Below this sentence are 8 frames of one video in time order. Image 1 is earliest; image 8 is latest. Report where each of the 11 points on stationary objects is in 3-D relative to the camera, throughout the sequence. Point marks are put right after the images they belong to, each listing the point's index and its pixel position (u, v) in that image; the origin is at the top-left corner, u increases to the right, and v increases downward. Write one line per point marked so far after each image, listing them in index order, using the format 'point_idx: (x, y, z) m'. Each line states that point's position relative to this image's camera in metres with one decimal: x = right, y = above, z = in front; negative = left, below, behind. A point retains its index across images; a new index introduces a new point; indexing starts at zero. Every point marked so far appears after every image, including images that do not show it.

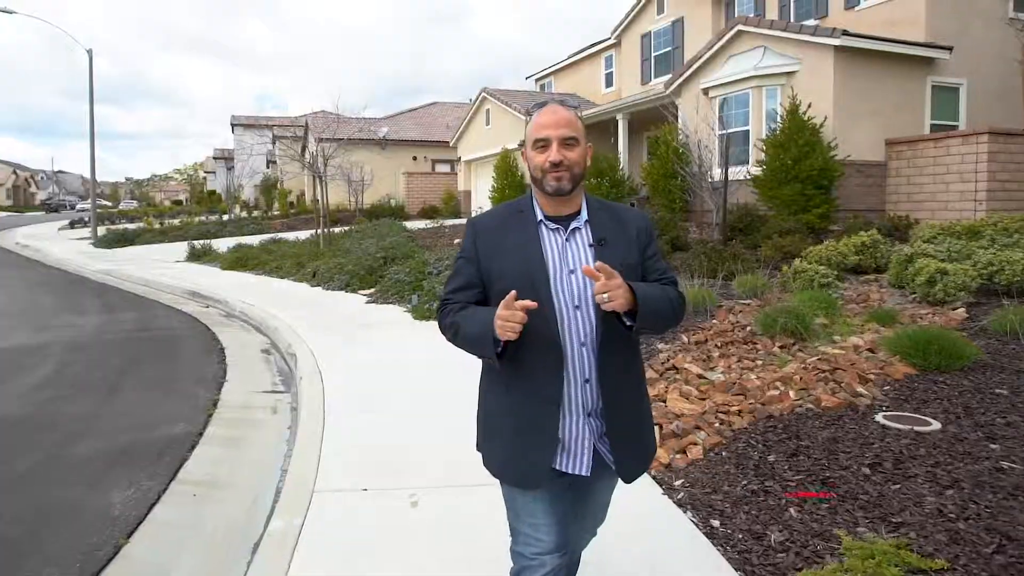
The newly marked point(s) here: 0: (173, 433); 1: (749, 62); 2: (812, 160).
0: (-2.8, -1.2, +5.7) m
1: (+4.8, +4.6, +13.6) m
2: (+5.0, +2.1, +11.3) m
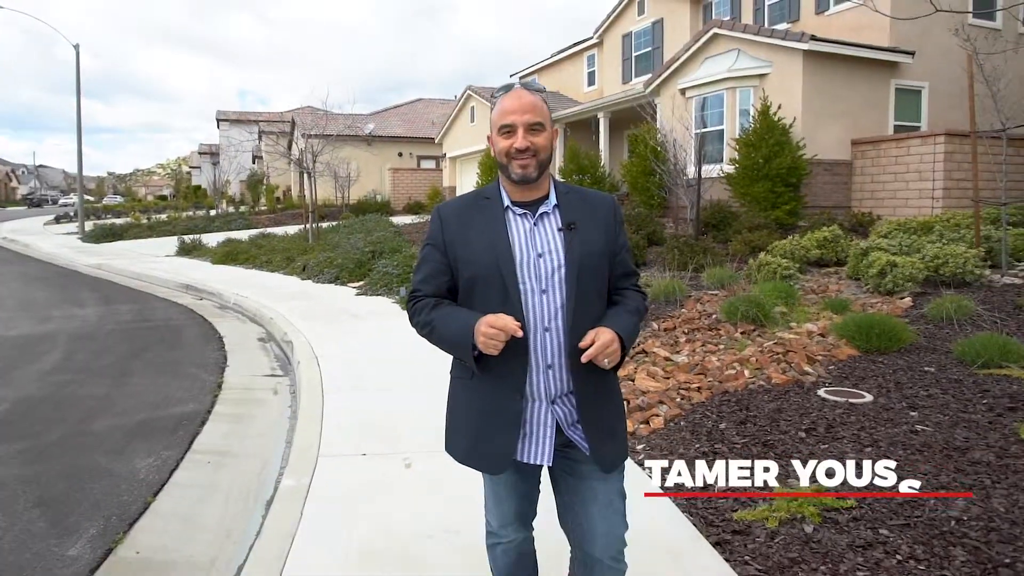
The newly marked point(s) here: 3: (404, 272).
0: (-2.9, -1.1, +6.1) m
1: (+4.4, +4.7, +14.3) m
2: (+4.7, +2.3, +11.9) m
3: (-1.9, +0.3, +11.9) m
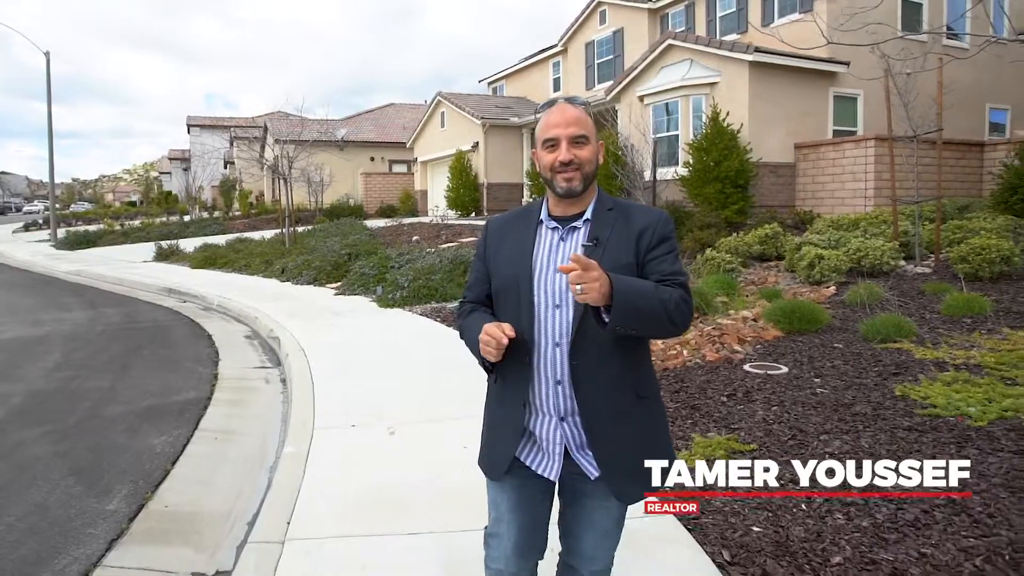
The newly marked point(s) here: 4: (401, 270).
0: (-3.2, -1.1, +6.8) m
1: (+3.7, +4.8, +15.2) m
2: (+4.1, +2.4, +12.9) m
3: (-2.5, +0.3, +12.6) m
4: (-2.0, +0.3, +12.1) m
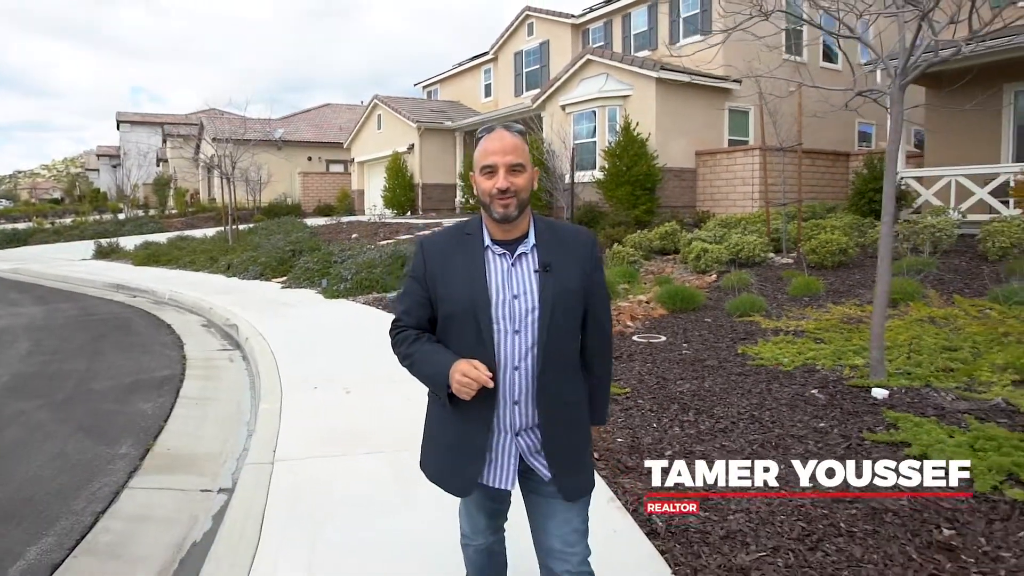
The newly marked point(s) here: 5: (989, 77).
0: (-4.0, -1.0, +7.8) m
1: (+2.0, +5.0, +16.8) m
2: (+2.7, +2.6, +14.6) m
3: (-3.8, +0.4, +13.7) m
4: (-3.3, +0.5, +13.2) m
5: (+8.1, +3.6, +11.6) m
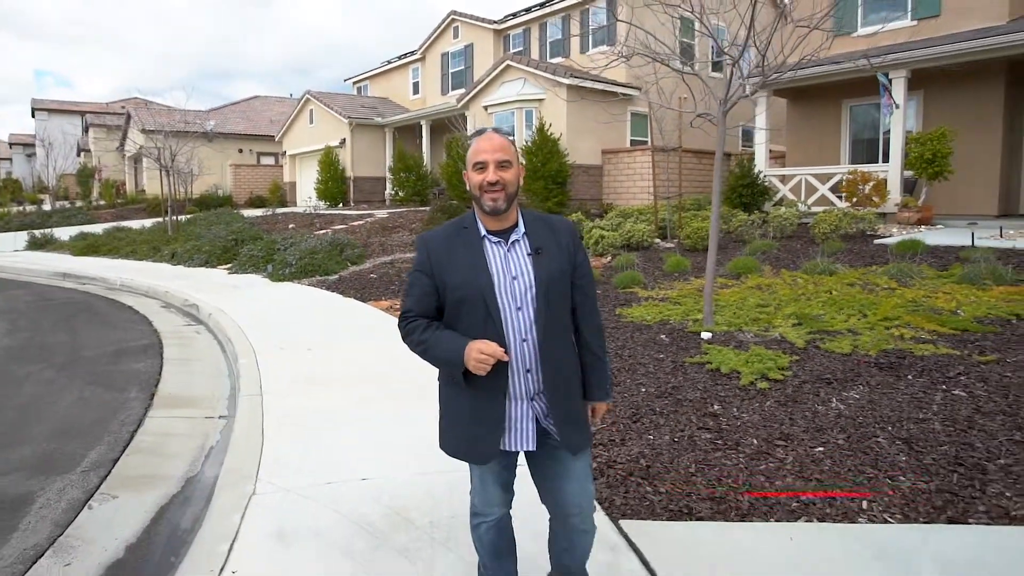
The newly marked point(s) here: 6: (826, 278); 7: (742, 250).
0: (-5.0, -0.7, +9.2) m
1: (0.0, +5.4, +18.7) m
2: (+1.0, +3.0, +16.5) m
3: (-5.4, +0.7, +15.0) m
4: (-4.8, +0.8, +14.6) m
5: (+6.6, +4.0, +14.1) m
6: (+3.8, +0.1, +8.3) m
7: (+3.6, +0.6, +10.6) m
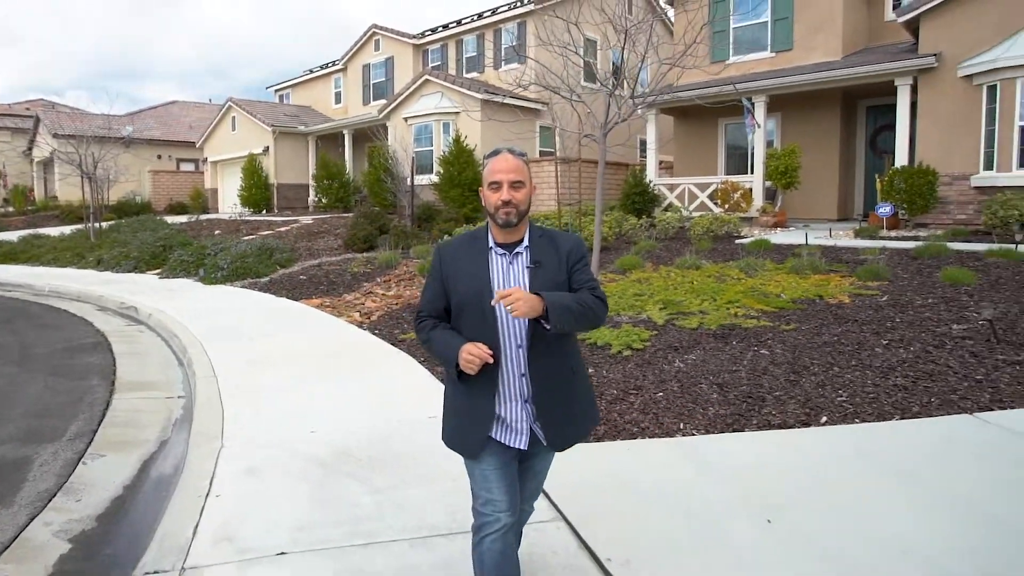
0: (-6.2, -0.8, +9.9) m
1: (-2.3, +5.4, +20.0) m
2: (-1.1, +3.0, +17.9) m
3: (-7.2, +0.7, +15.7) m
4: (-6.6, +0.7, +15.3) m
5: (+4.7, +4.2, +16.1) m
6: (+2.7, +0.2, +10.0) m
7: (+2.1, +0.7, +12.3) m
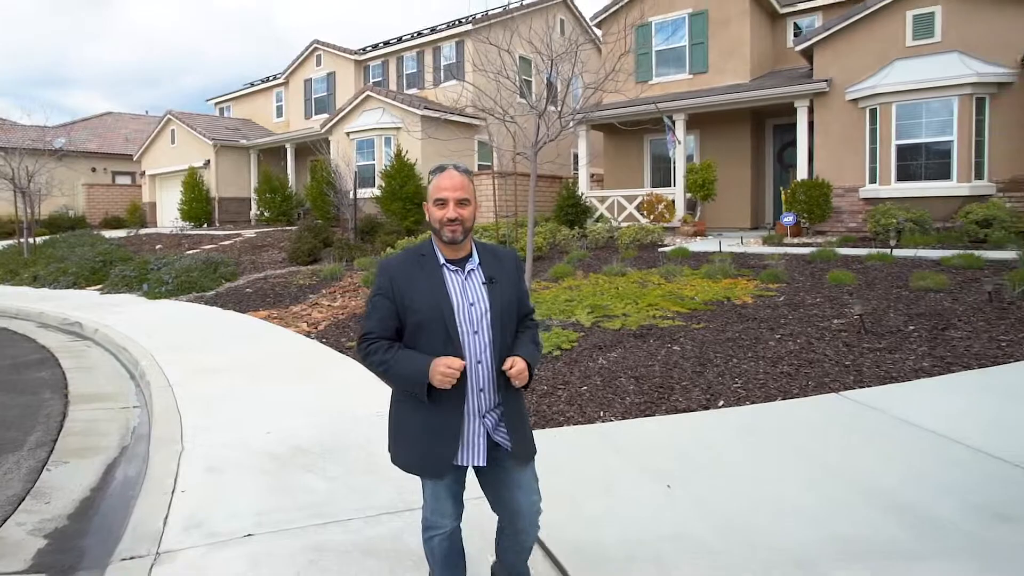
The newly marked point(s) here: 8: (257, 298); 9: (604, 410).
0: (-7.1, -1.0, +10.1) m
1: (-4.2, +5.1, +20.4) m
2: (-2.8, +2.8, +18.5) m
3: (-8.6, +0.3, +15.7) m
4: (-8.0, +0.4, +15.4) m
5: (+3.2, +4.0, +17.2) m
6: (+1.7, +0.2, +10.9) m
7: (+1.0, +0.6, +13.1) m
8: (-5.0, -0.2, +13.4) m
9: (+0.8, -1.1, +6.2) m
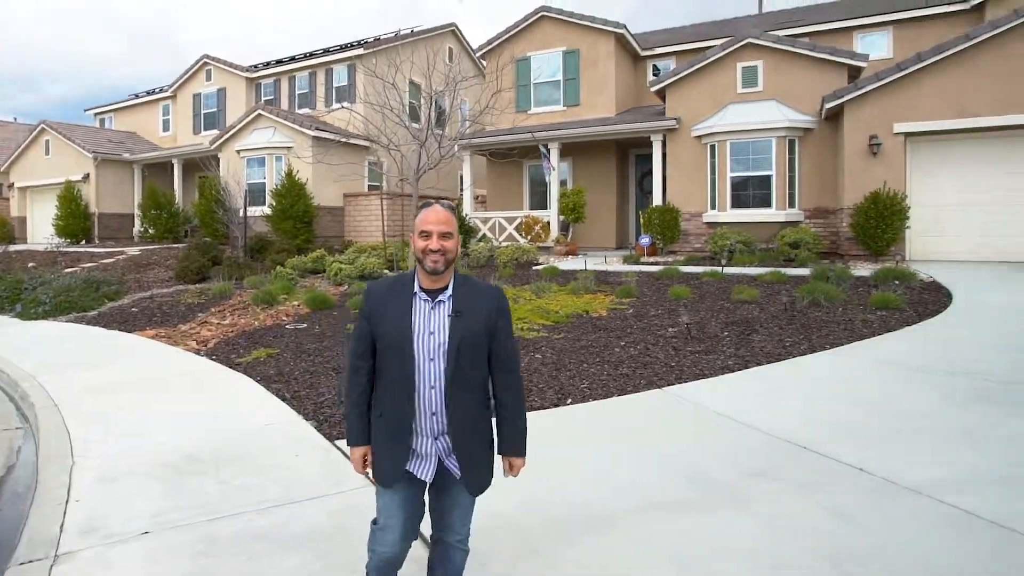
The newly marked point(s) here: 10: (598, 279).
0: (-8.8, -1.4, +9.8) m
1: (-7.5, +4.6, +20.6) m
2: (-5.8, +2.3, +18.8) m
3: (-11.2, -0.1, +15.2) m
4: (-10.5, -0.1, +15.0) m
5: (+0.3, +3.7, +18.4) m
6: (-0.2, -0.1, +11.9) m
7: (-1.3, +0.3, +14.0) m
8: (-7.3, -0.6, +13.4) m
9: (-0.4, -1.3, +7.1) m
10: (+1.5, +0.2, +11.7) m
